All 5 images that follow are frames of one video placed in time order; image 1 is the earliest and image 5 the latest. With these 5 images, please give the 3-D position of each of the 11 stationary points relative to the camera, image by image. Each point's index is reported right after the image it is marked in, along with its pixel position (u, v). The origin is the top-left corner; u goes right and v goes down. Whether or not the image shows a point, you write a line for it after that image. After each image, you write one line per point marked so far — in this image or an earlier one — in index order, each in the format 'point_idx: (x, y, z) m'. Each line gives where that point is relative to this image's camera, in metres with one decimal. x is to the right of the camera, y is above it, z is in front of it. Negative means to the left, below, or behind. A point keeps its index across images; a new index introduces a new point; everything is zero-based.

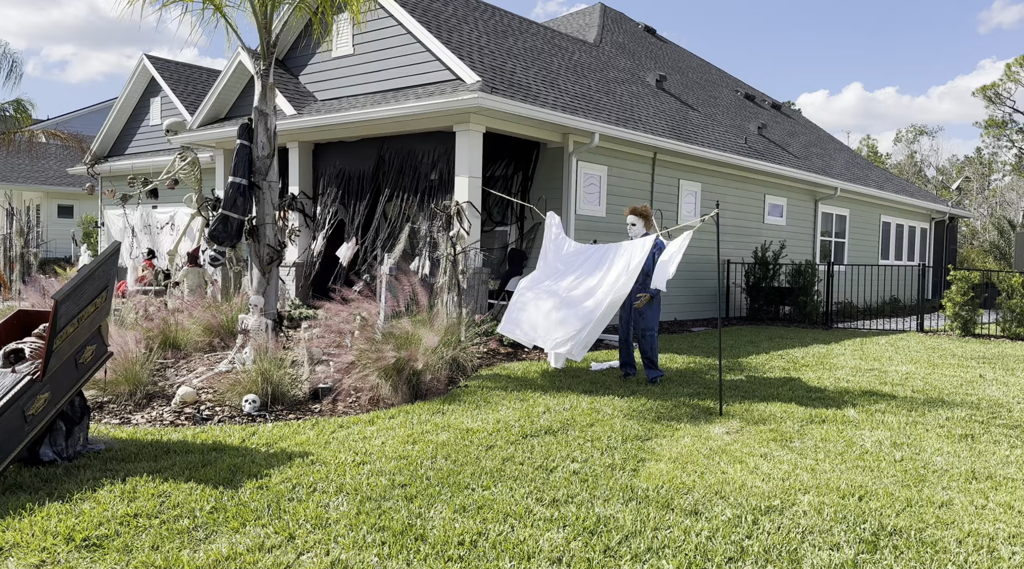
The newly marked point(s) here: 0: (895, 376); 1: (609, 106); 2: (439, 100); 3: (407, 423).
0: (+3.6, -0.9, +8.2) m
1: (+1.3, +2.4, +11.7) m
2: (-0.8, +2.0, +9.2) m
3: (-0.7, -0.9, +5.6) m
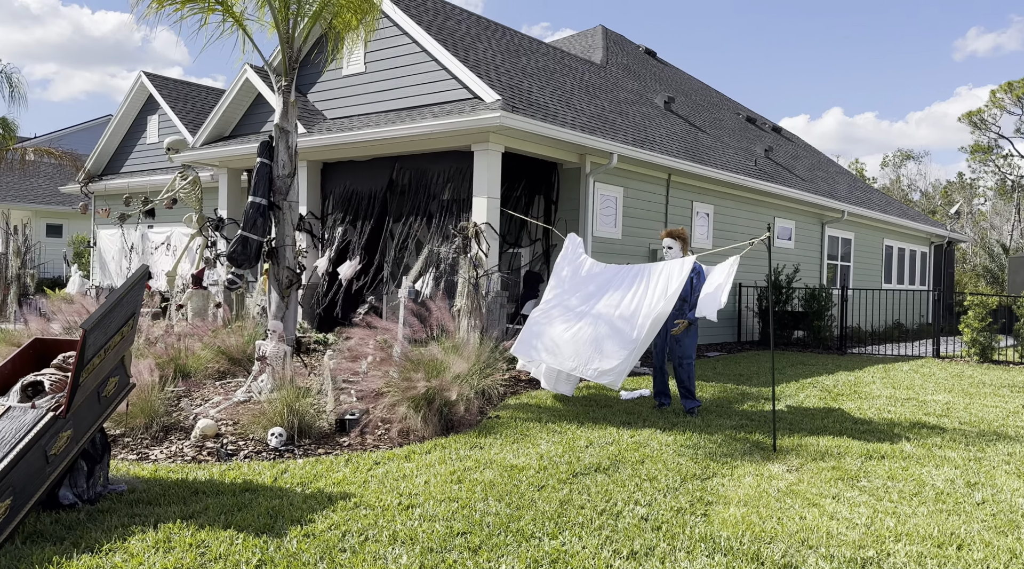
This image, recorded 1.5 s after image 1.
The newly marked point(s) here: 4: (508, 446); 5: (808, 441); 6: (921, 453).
0: (+3.9, -1.1, +7.9) m
1: (+1.5, +2.1, +11.5) m
2: (-0.6, +1.7, +9.0) m
3: (-0.4, -1.1, +5.3) m
4: (0.0, -1.0, +5.6) m
5: (+2.1, -1.1, +6.0) m
6: (+2.8, -1.1, +5.9) m
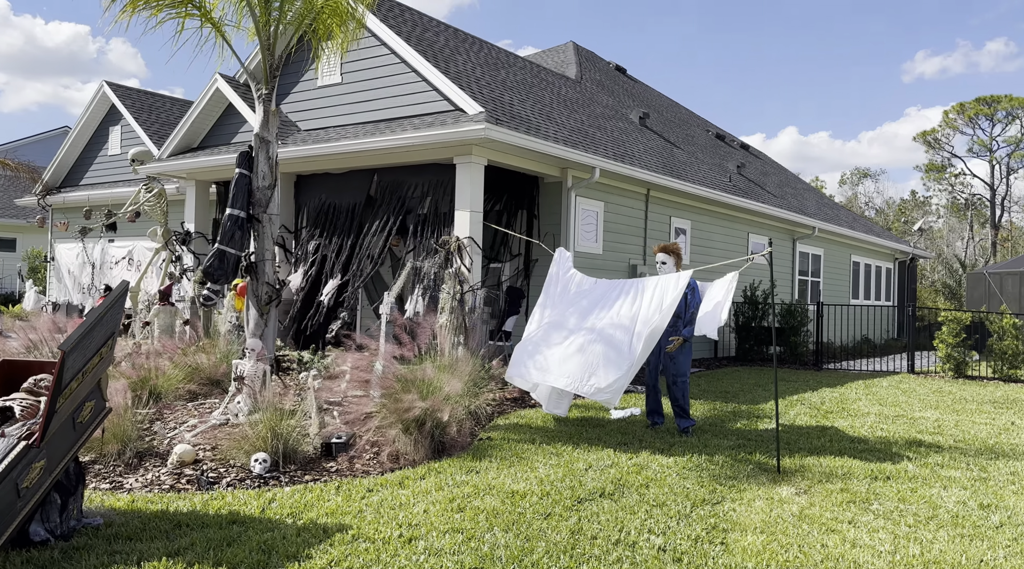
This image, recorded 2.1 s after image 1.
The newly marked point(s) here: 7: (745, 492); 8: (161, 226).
0: (+3.7, -1.3, +7.8) m
1: (+1.2, +1.9, +11.4) m
2: (-0.7, +1.6, +8.7) m
3: (-0.4, -1.2, +5.0) m
4: (0.0, -1.2, +5.3) m
5: (+2.0, -1.2, +5.9) m
6: (+2.7, -1.2, +5.7) m
7: (+1.4, -1.2, +5.1) m
8: (-4.6, +0.8, +11.3) m
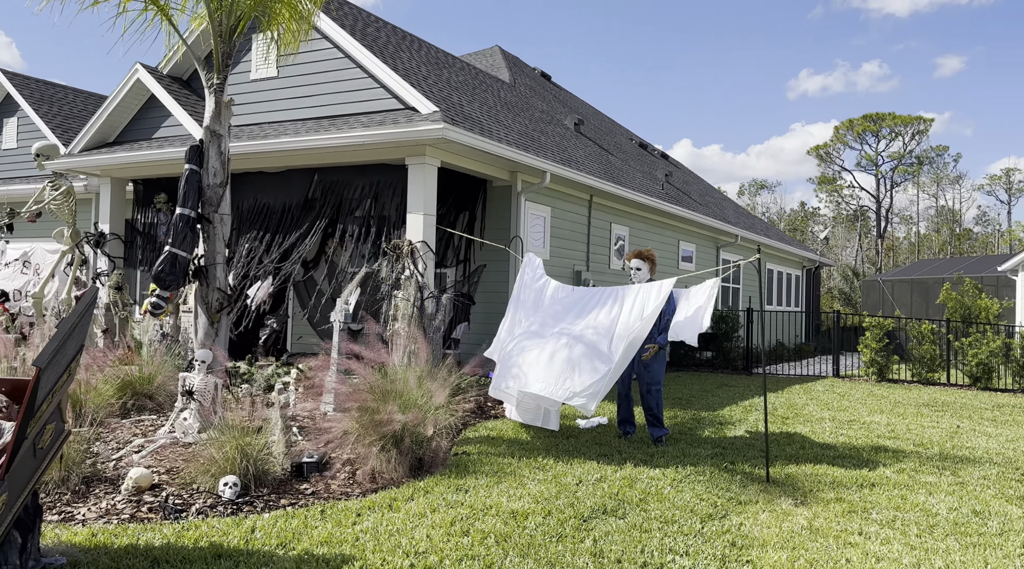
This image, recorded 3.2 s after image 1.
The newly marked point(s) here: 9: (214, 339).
0: (+3.4, -1.3, +7.9) m
1: (+0.5, +1.8, +11.2) m
2: (-1.2, +1.5, +8.4) m
3: (-0.4, -1.2, +4.7) m
4: (-0.1, -1.2, +5.0) m
5: (+1.9, -1.2, +5.8) m
6: (+2.6, -1.3, +5.8) m
7: (+1.3, -1.3, +4.9) m
8: (-5.3, +0.7, +10.4) m
9: (-2.2, -0.4, +6.3) m
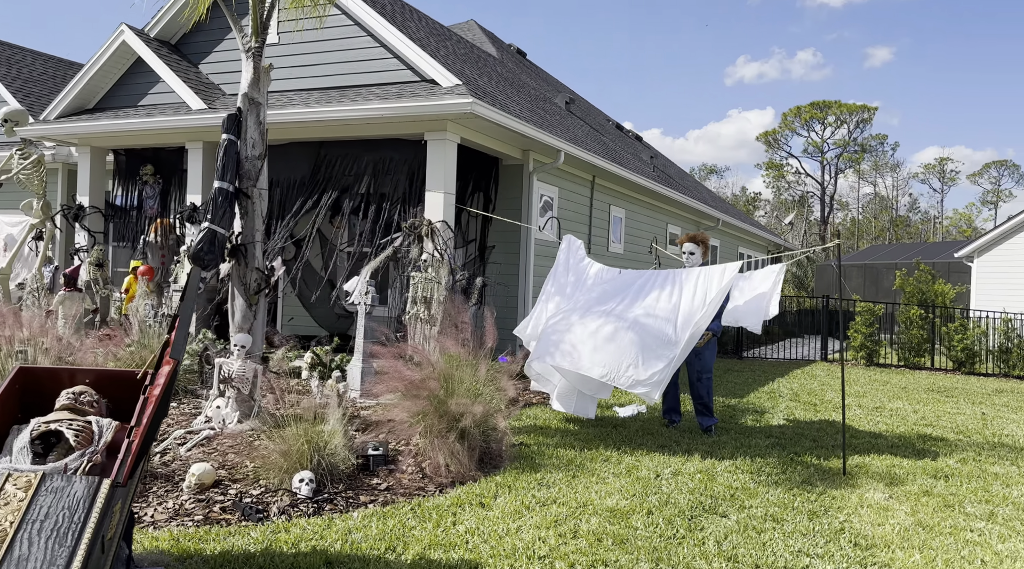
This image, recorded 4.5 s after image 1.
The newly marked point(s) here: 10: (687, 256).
0: (+3.6, -1.2, +7.9) m
1: (+0.6, +2.0, +10.9) m
2: (-0.9, +1.7, +8.0) m
3: (+0.1, -1.1, +4.4) m
4: (+0.4, -1.1, +4.8) m
5: (+2.3, -1.2, +5.7) m
6: (+3.0, -1.2, +5.7) m
7: (+1.8, -1.2, +4.8) m
8: (-5.1, +1.0, +9.8) m
9: (-1.8, -0.3, +5.8) m
10: (+1.3, +0.2, +6.5) m
